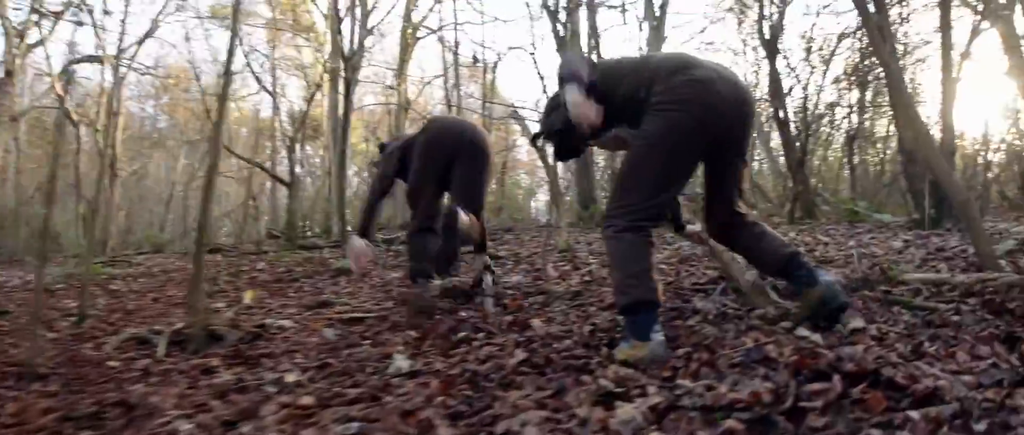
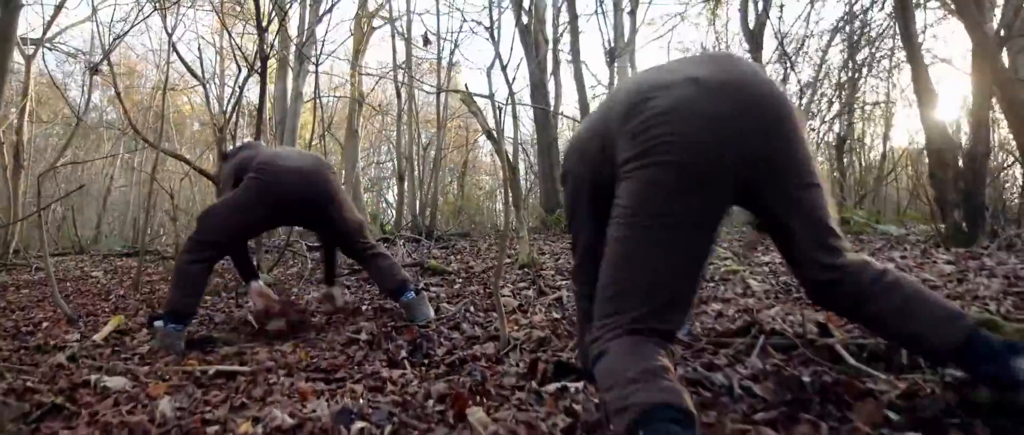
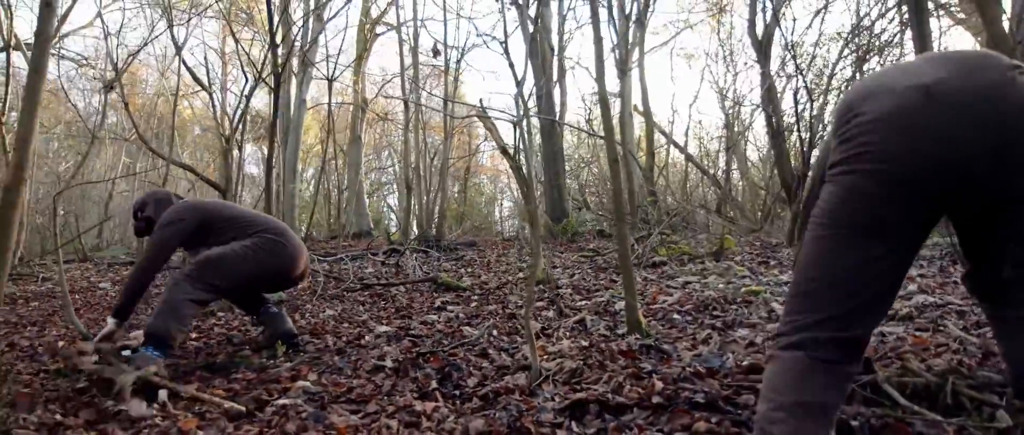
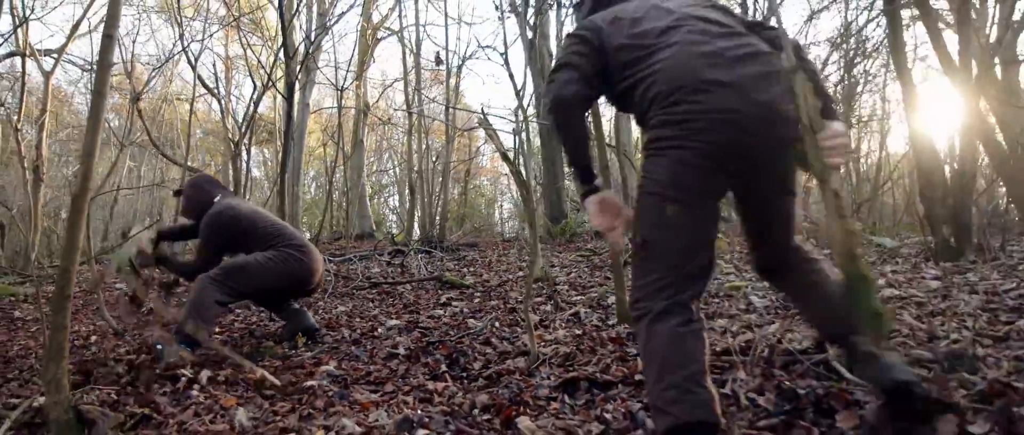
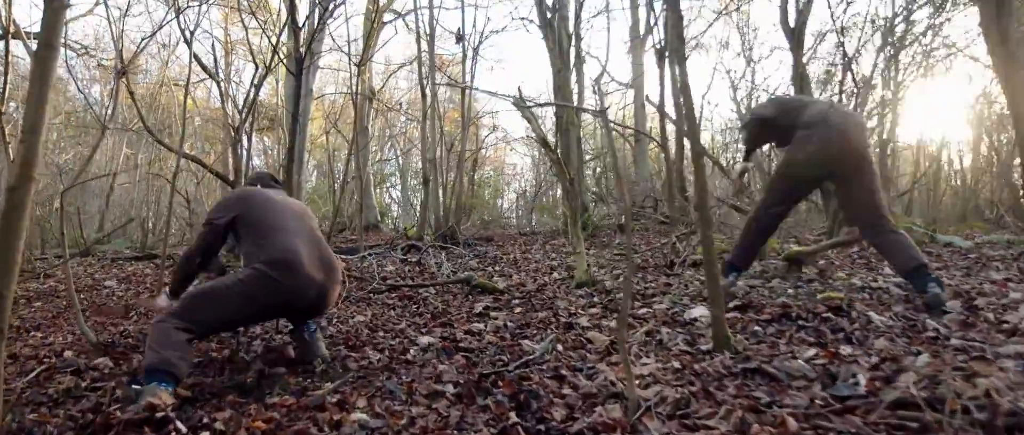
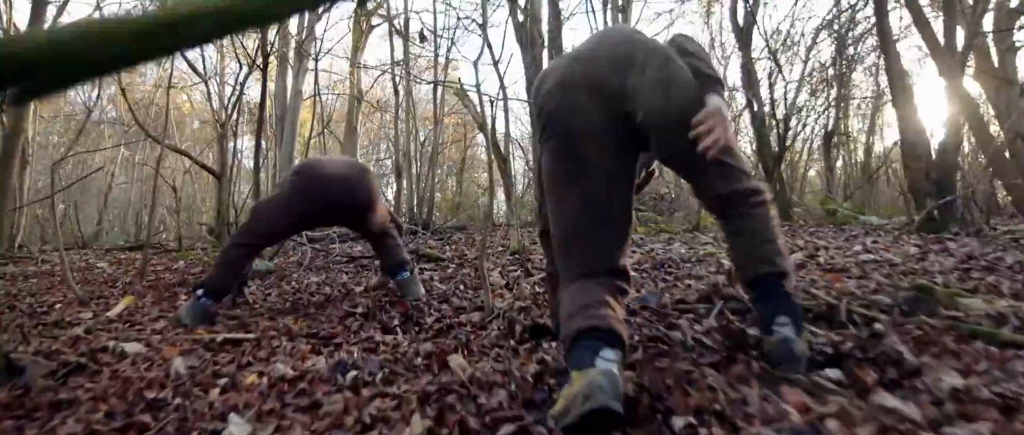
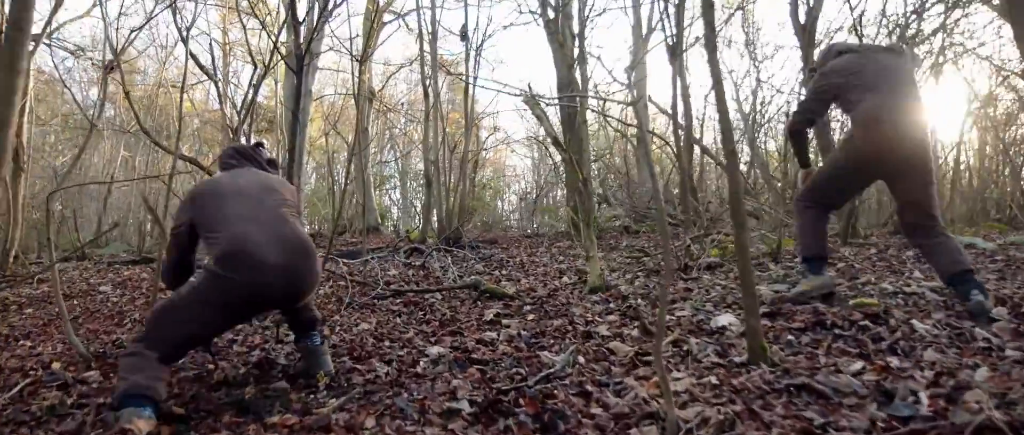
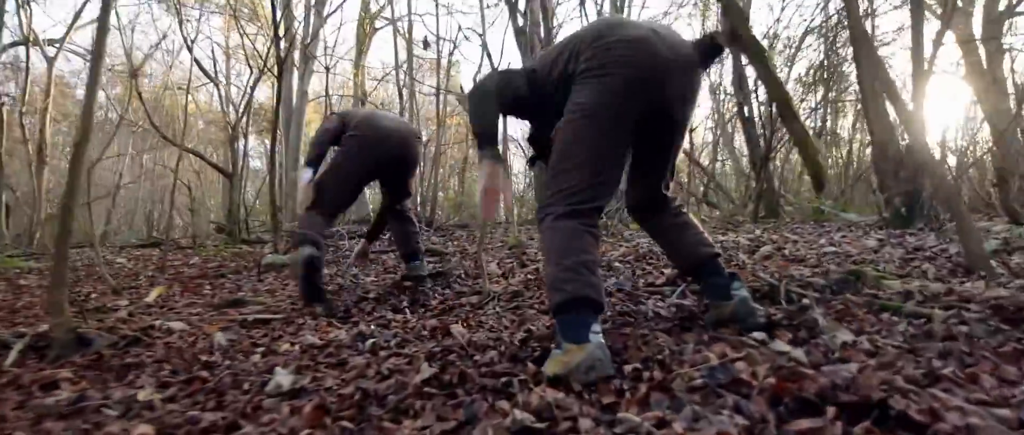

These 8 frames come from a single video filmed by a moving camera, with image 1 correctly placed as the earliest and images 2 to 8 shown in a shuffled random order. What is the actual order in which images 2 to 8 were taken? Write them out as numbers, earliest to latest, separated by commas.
8, 6, 2, 3, 4, 5, 7
